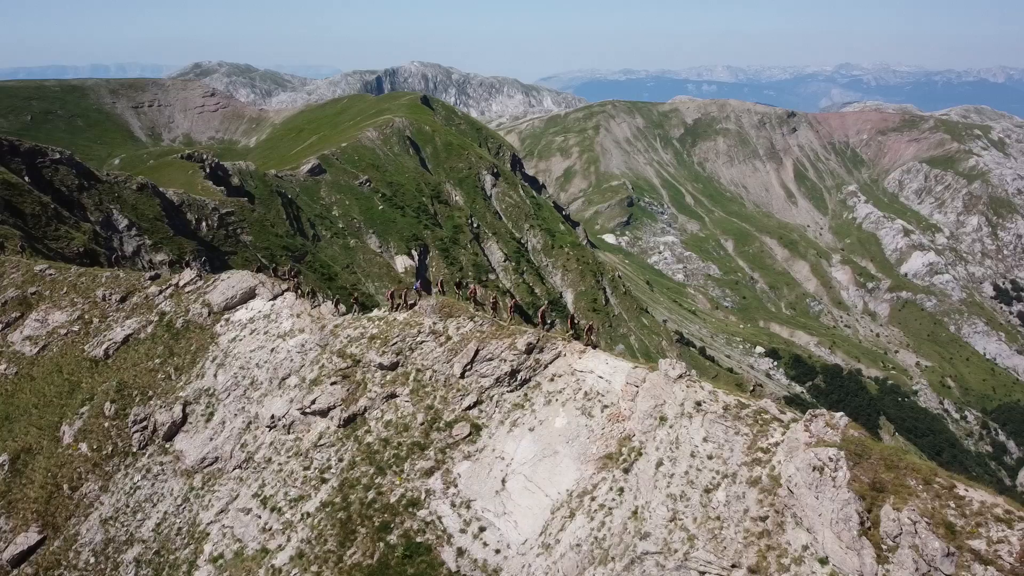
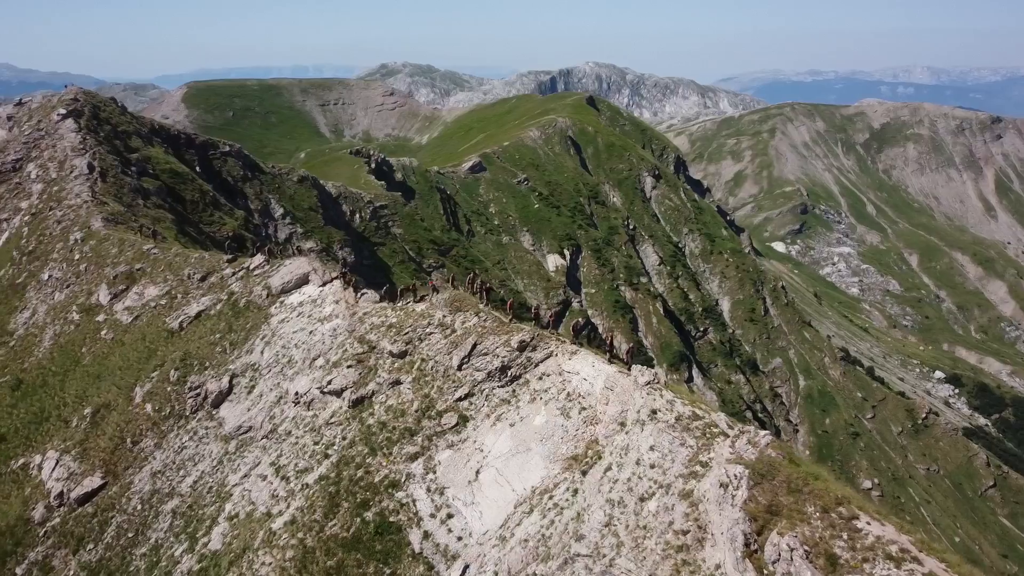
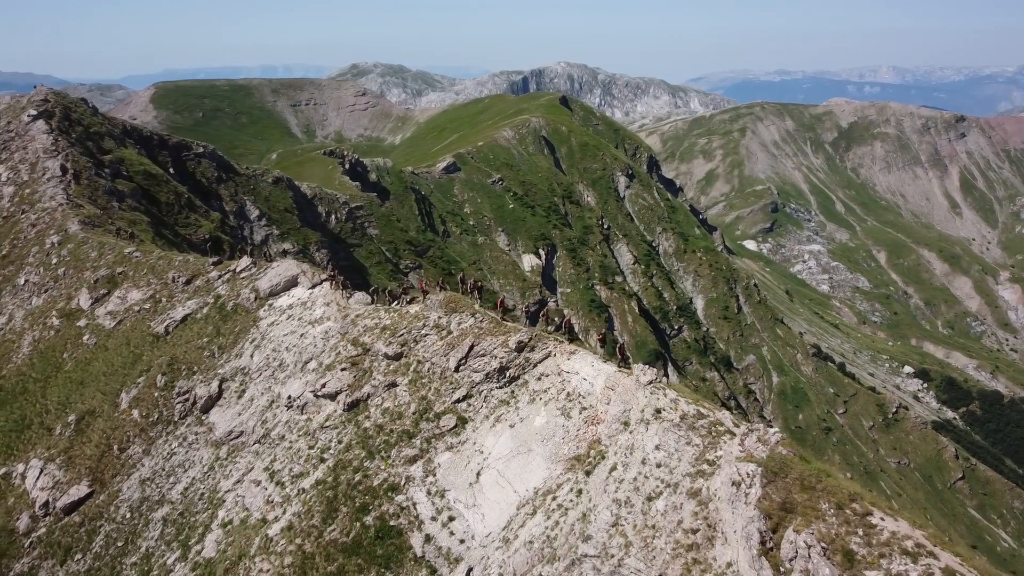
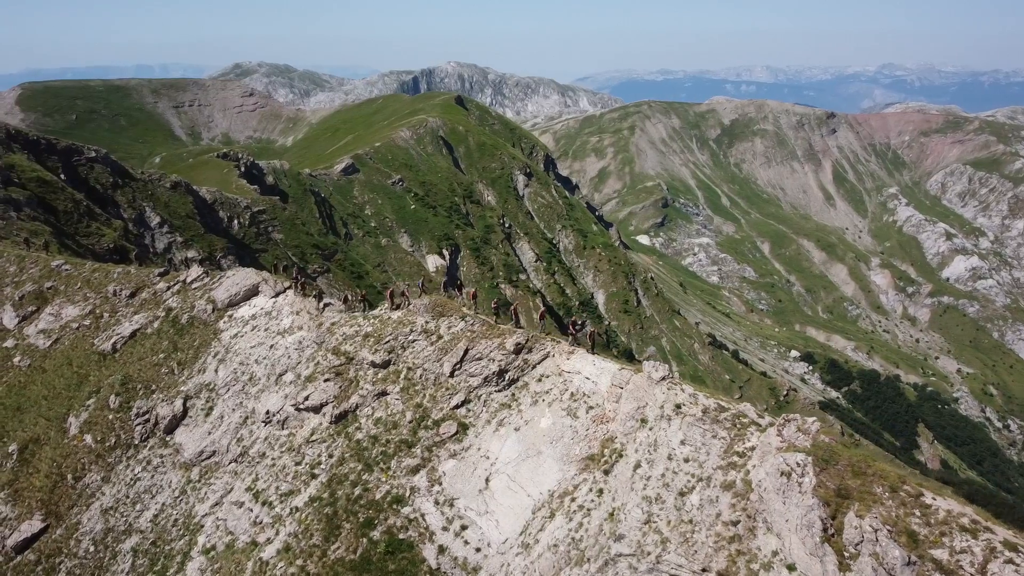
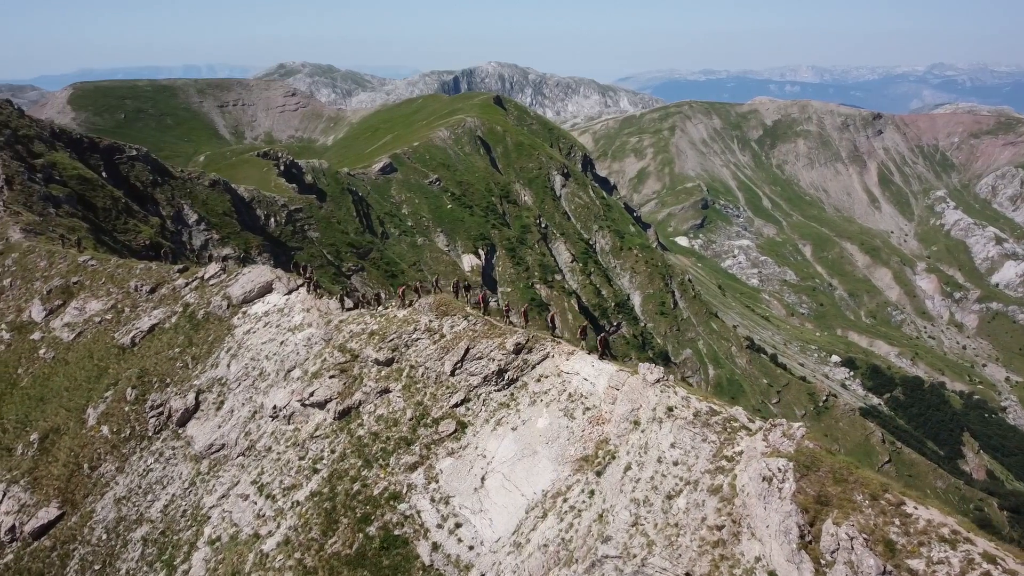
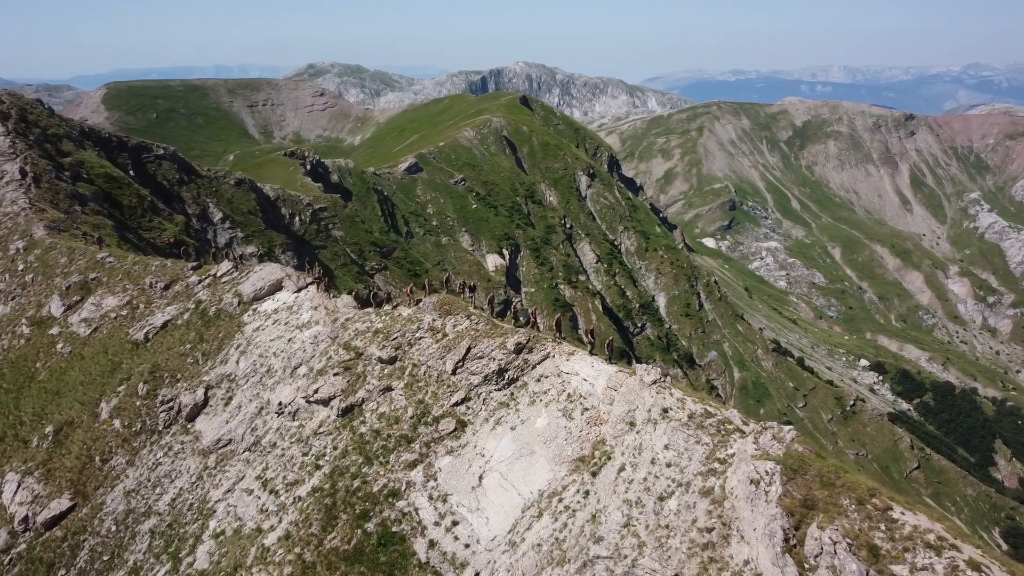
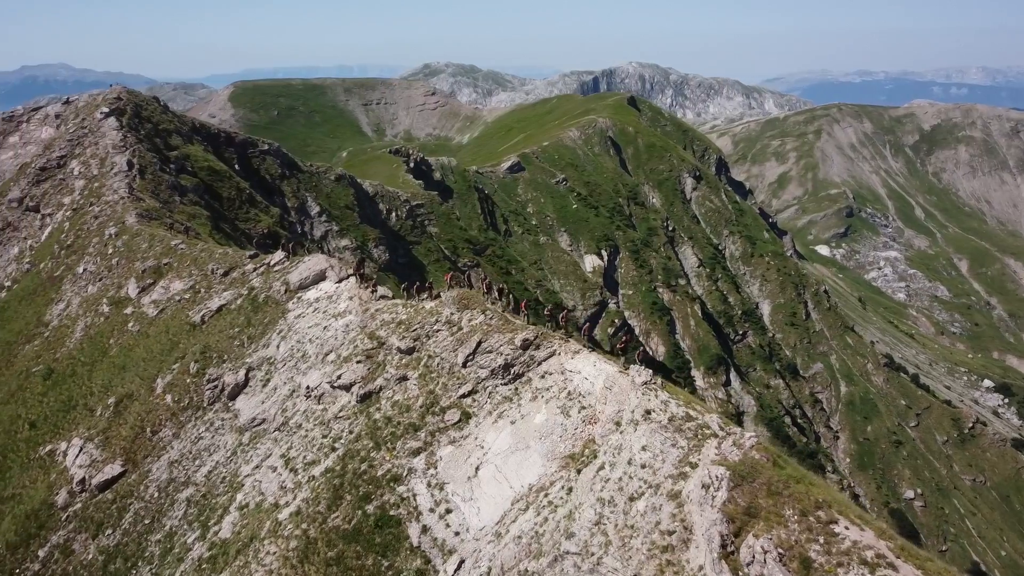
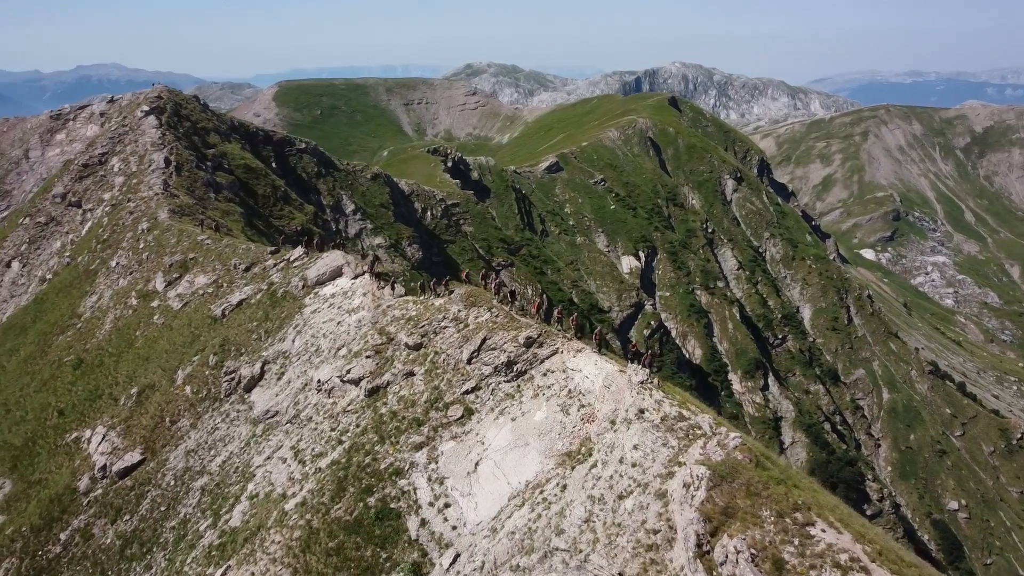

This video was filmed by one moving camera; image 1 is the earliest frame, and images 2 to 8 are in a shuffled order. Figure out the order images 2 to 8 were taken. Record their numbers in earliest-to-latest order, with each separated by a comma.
4, 5, 6, 3, 2, 7, 8
